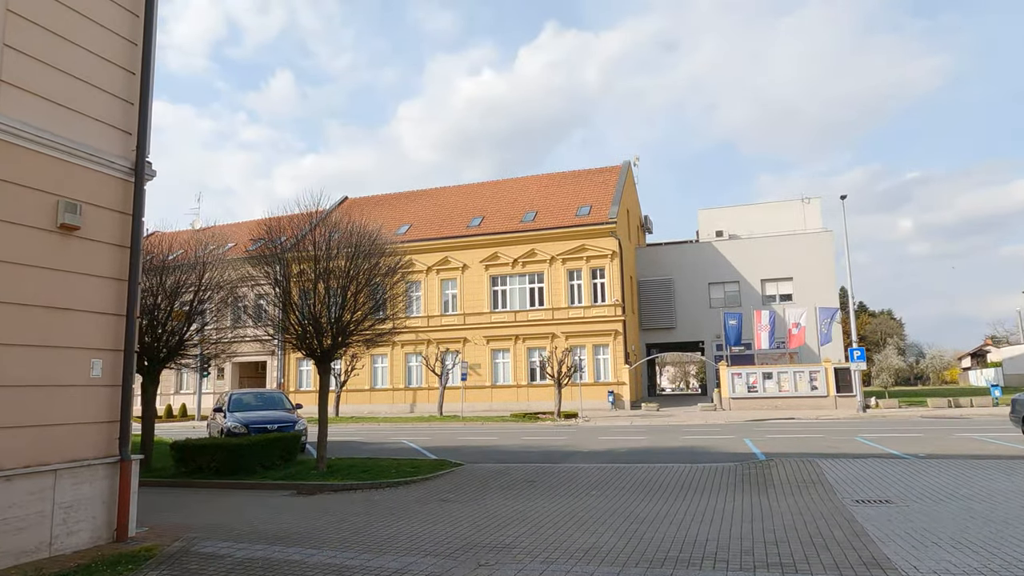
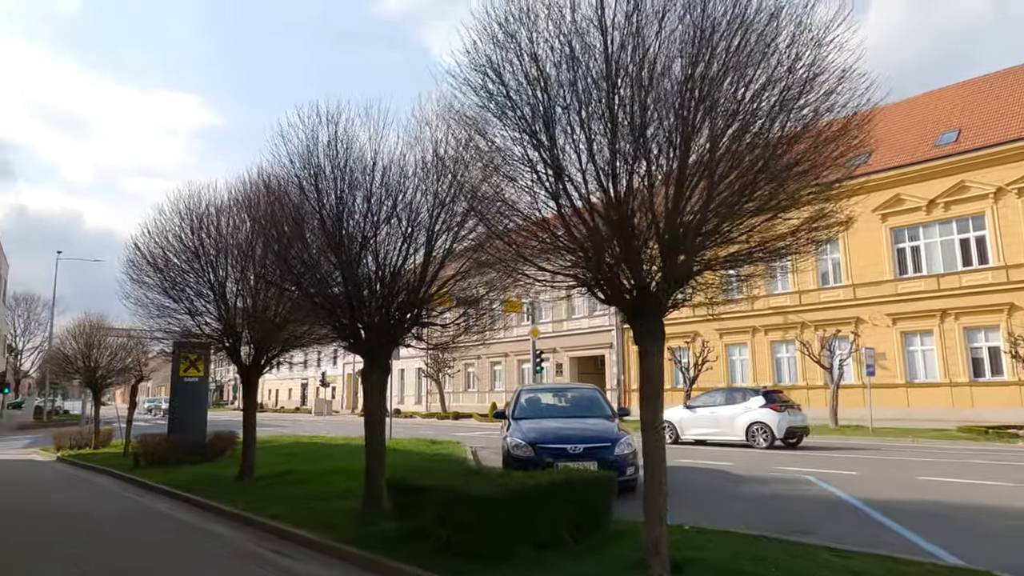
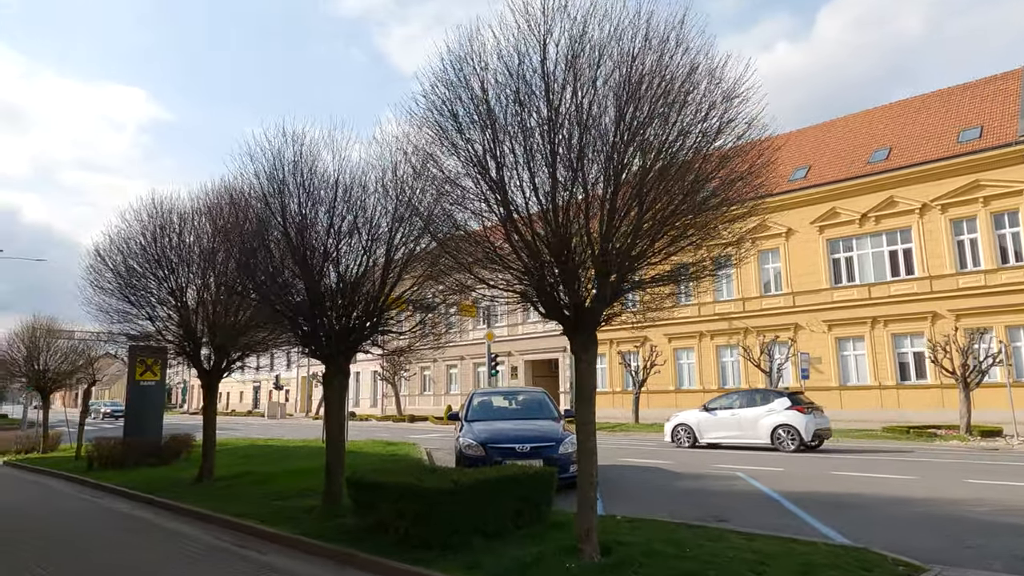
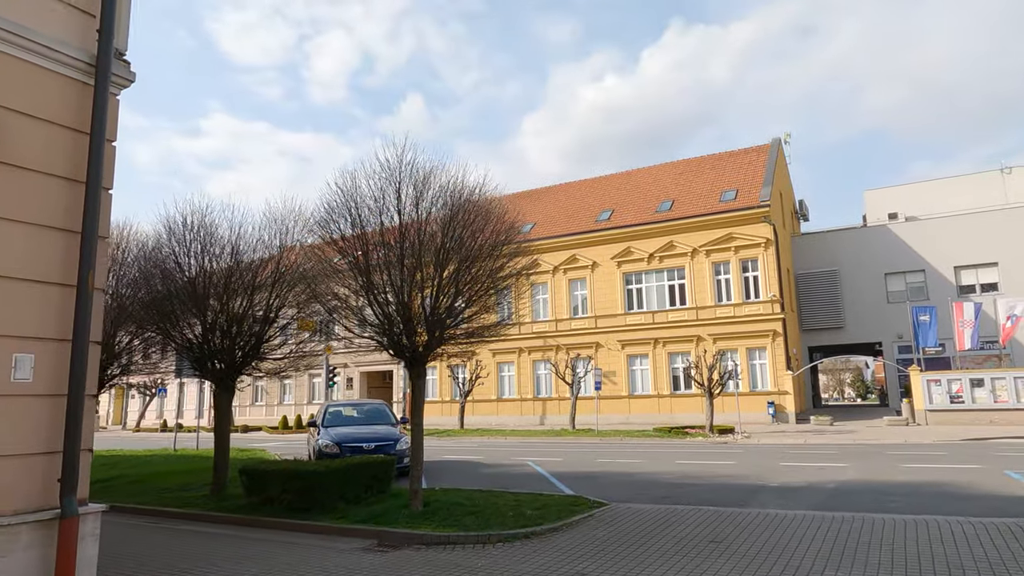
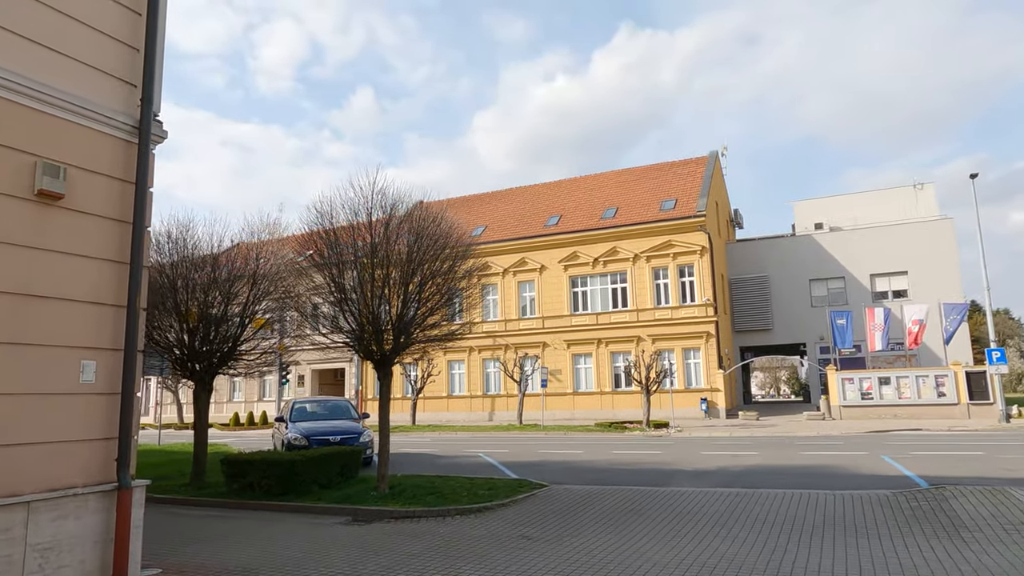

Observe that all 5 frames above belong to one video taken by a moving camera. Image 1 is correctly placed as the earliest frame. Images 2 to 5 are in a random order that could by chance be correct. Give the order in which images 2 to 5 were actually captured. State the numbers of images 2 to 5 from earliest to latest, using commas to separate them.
5, 4, 3, 2
